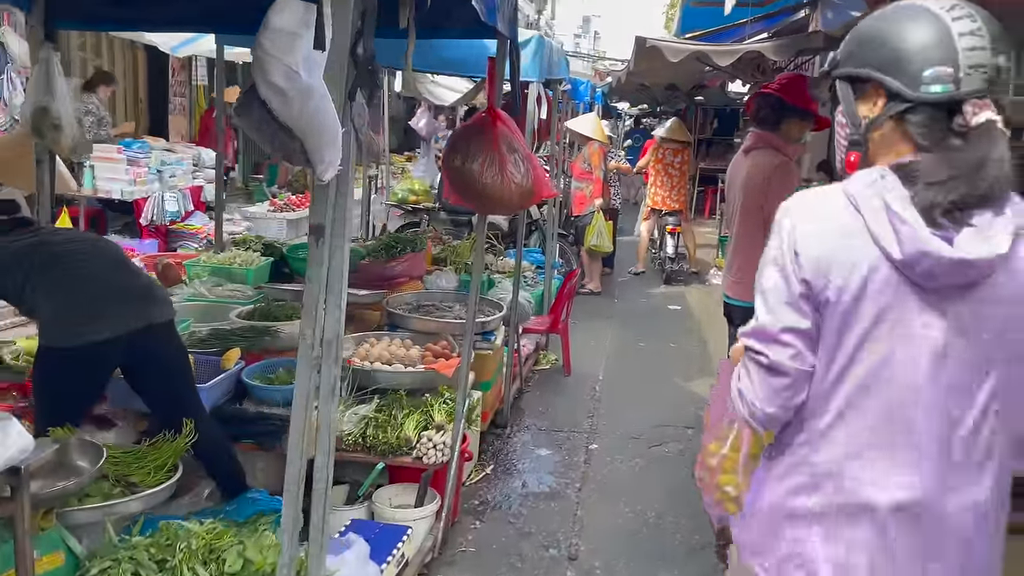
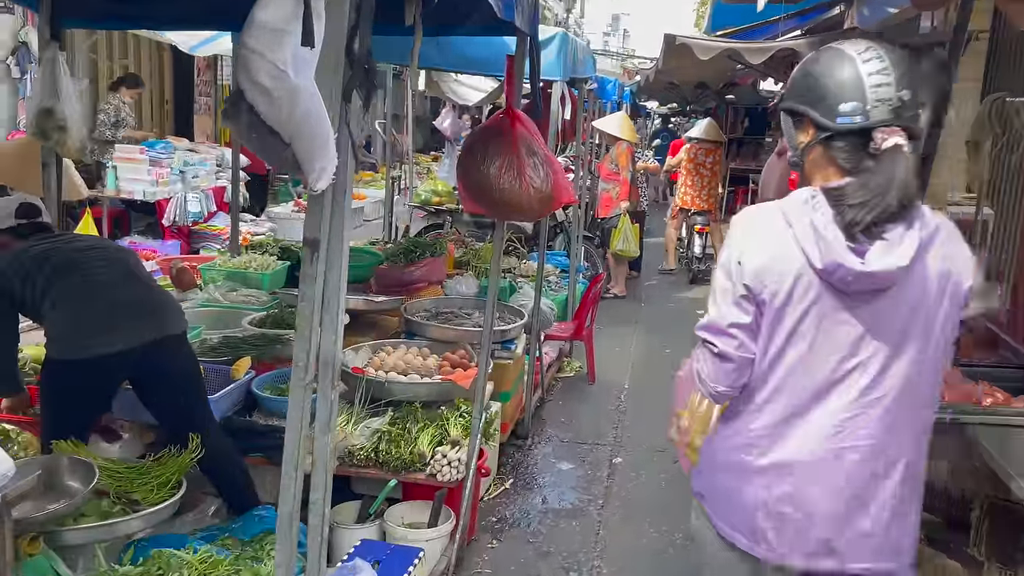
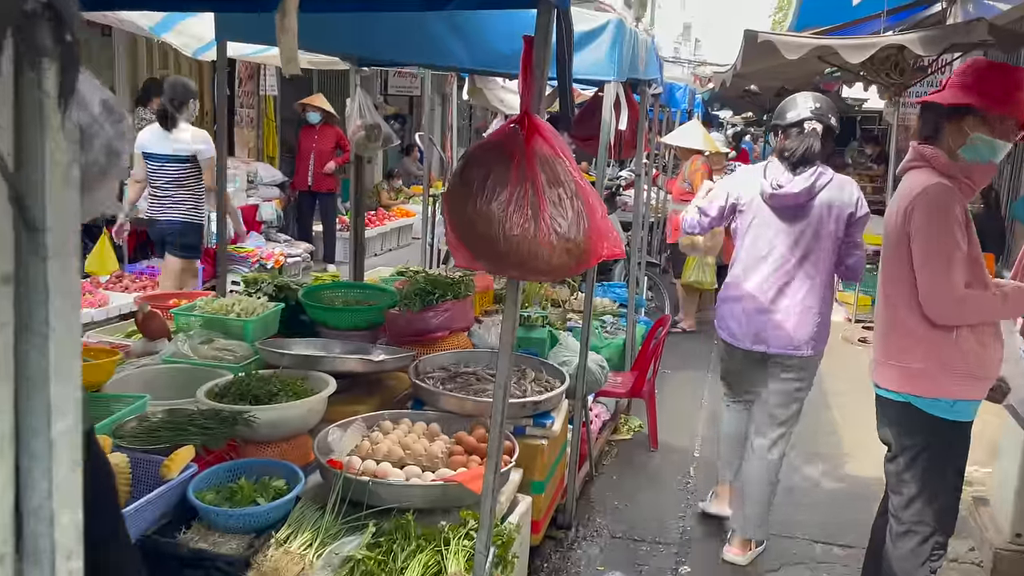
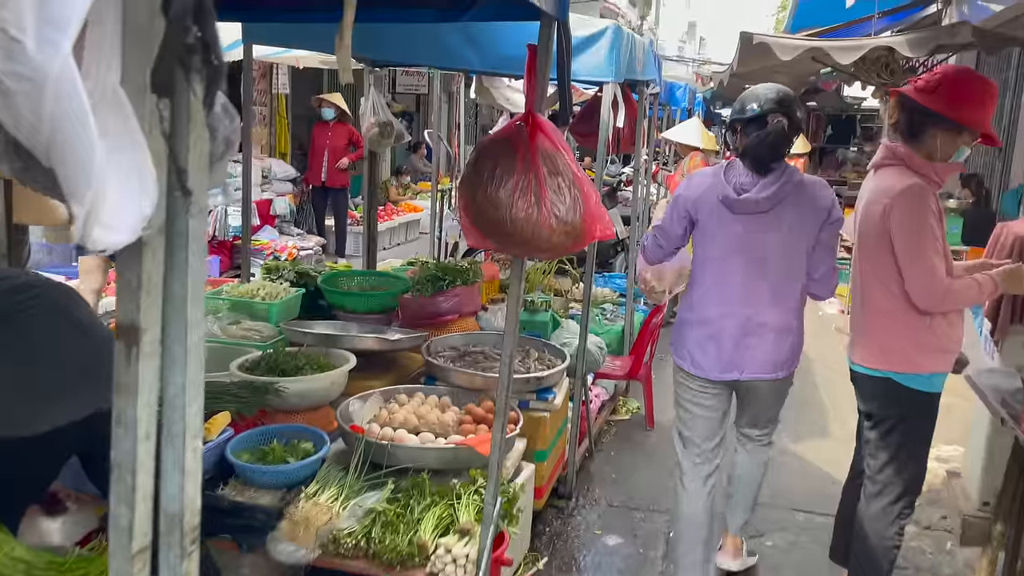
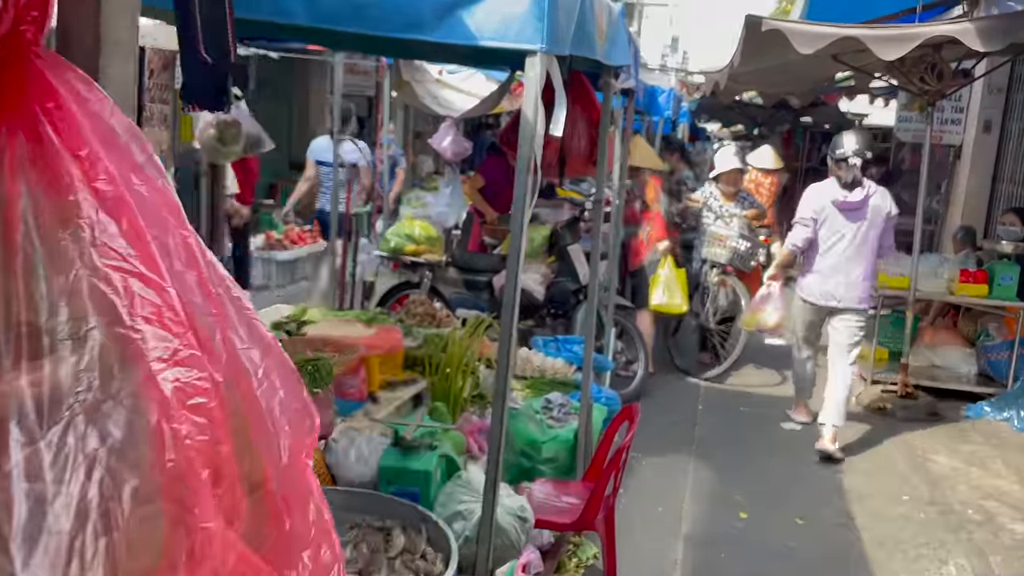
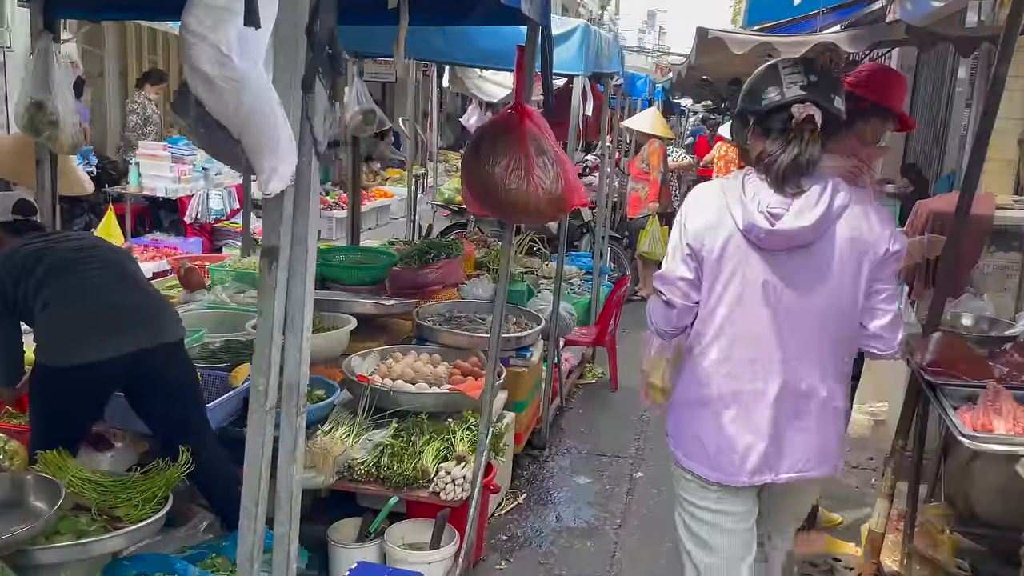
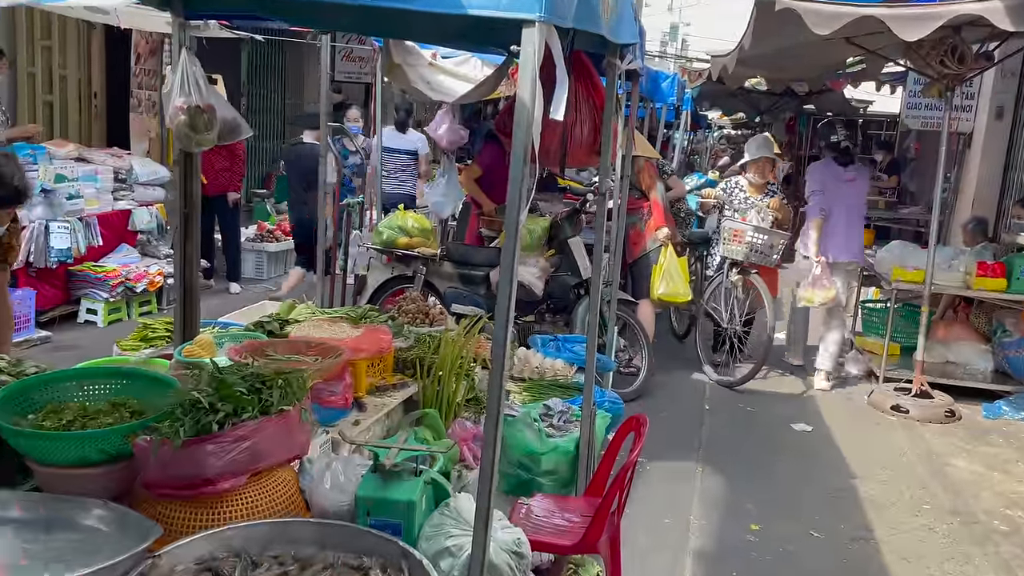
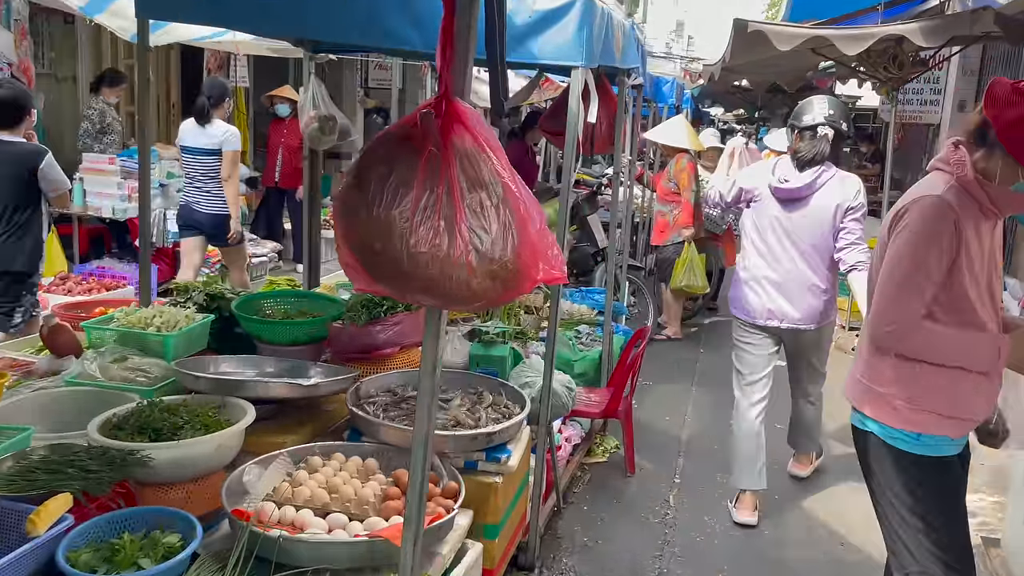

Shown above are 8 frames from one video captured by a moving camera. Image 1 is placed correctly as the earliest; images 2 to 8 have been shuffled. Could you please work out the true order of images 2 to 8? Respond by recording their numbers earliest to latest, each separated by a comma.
2, 6, 4, 3, 8, 5, 7
